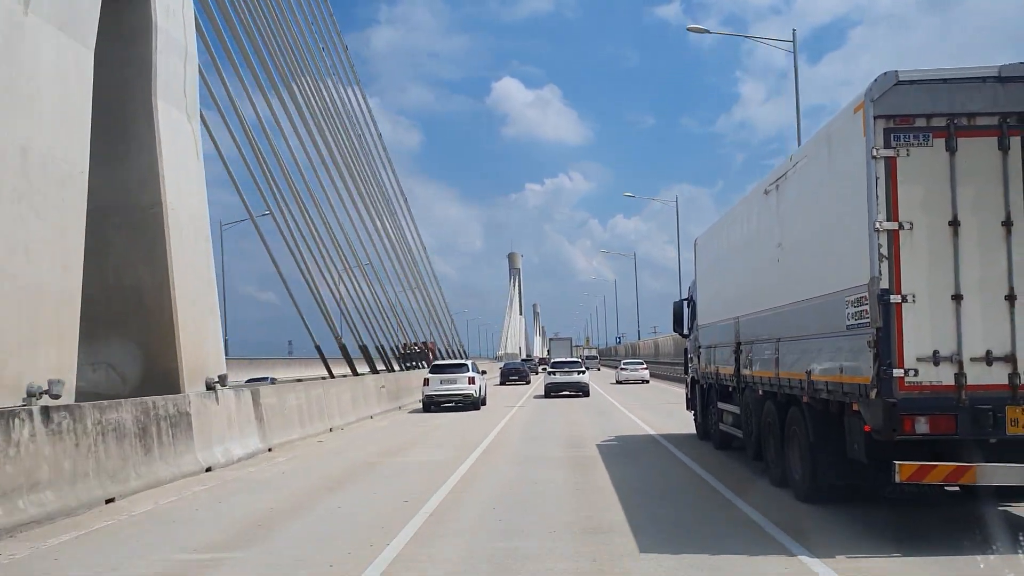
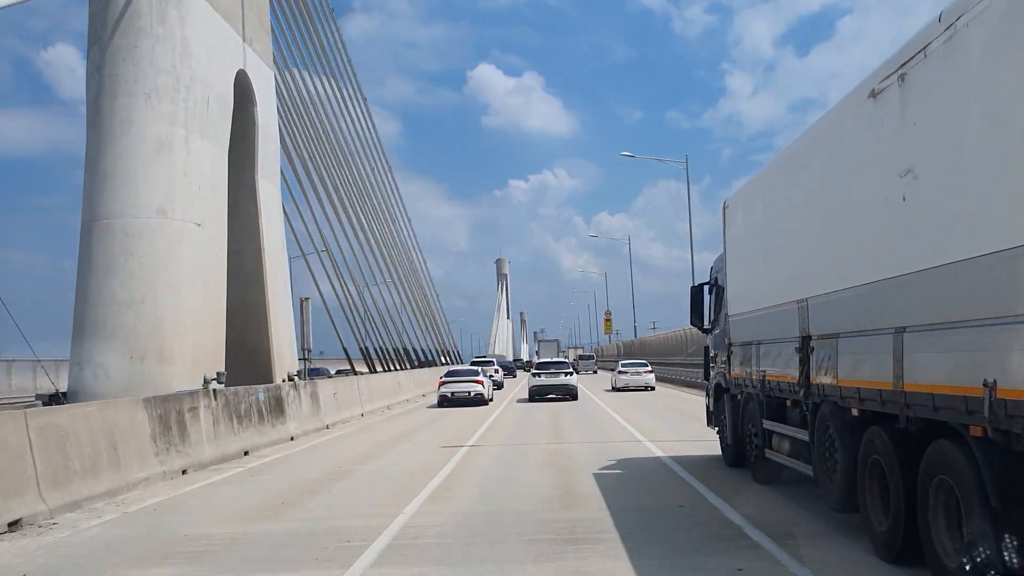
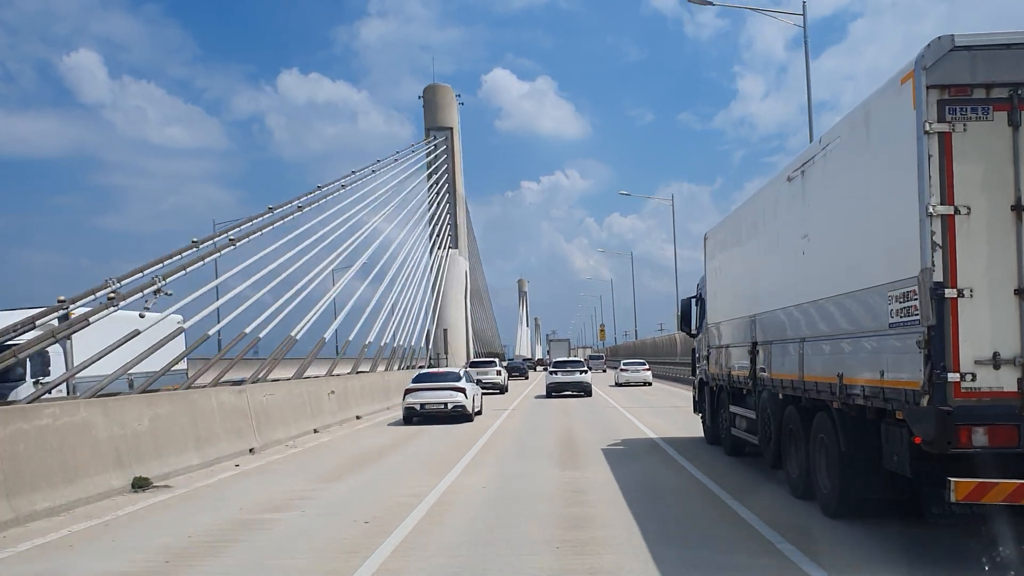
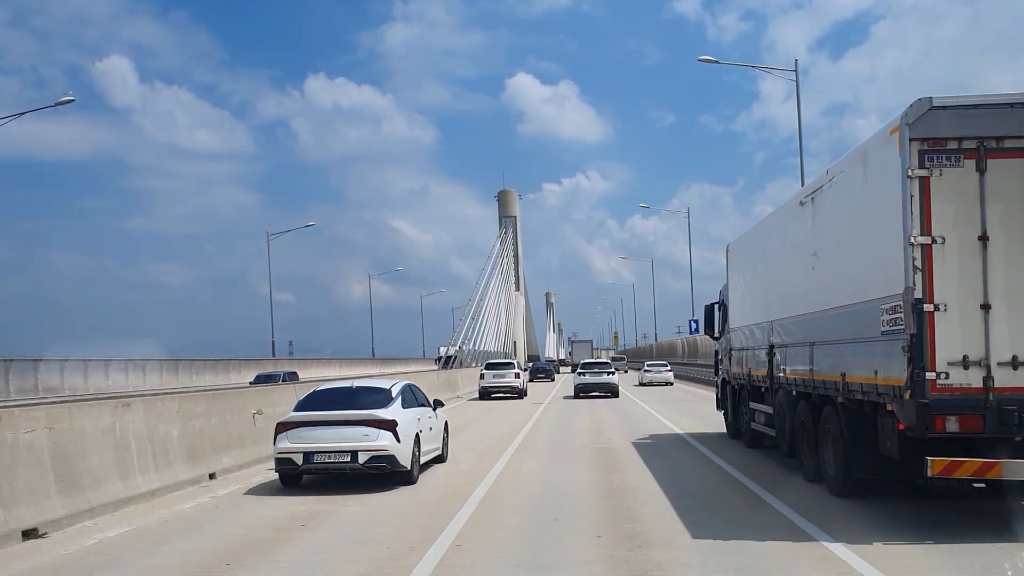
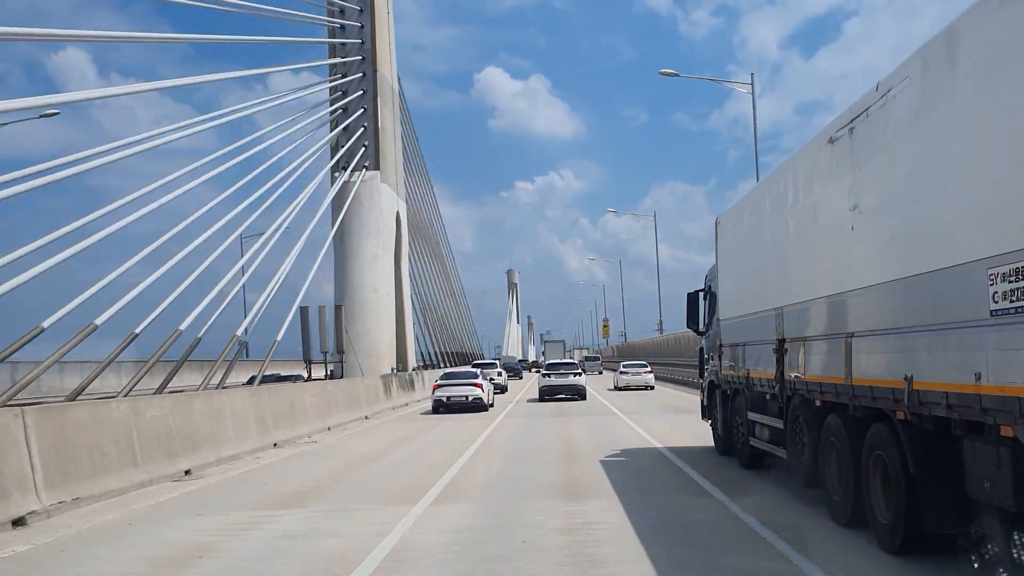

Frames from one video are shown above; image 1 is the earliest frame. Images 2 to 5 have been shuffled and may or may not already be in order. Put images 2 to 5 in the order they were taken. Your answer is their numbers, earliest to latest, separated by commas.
4, 3, 5, 2
